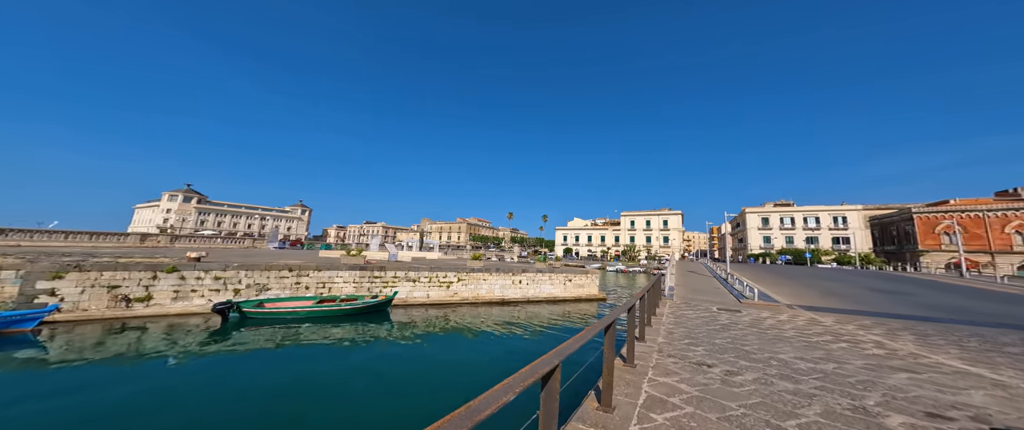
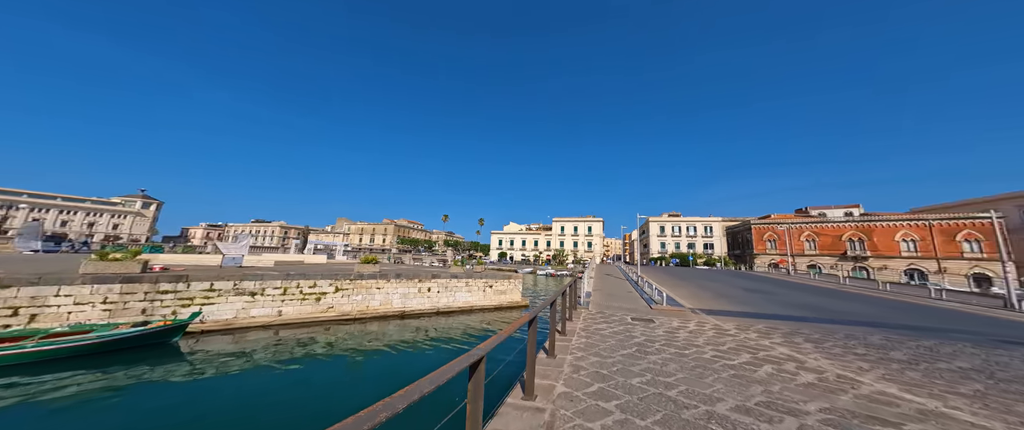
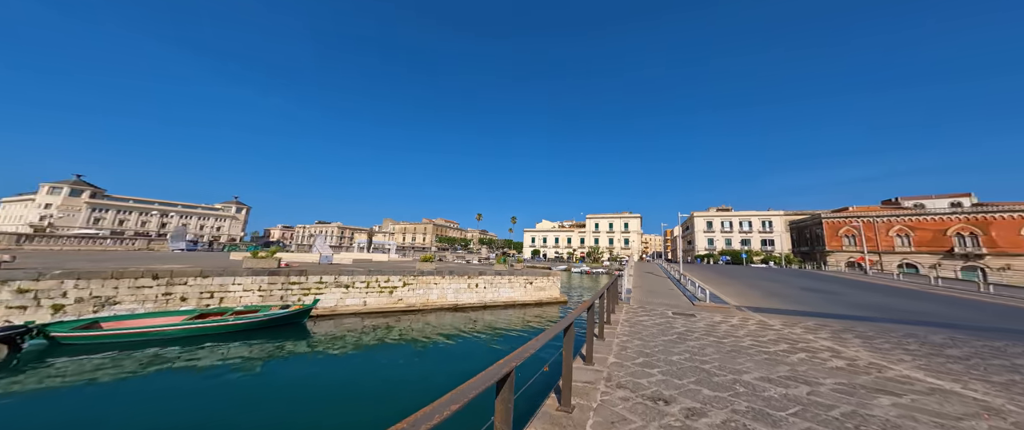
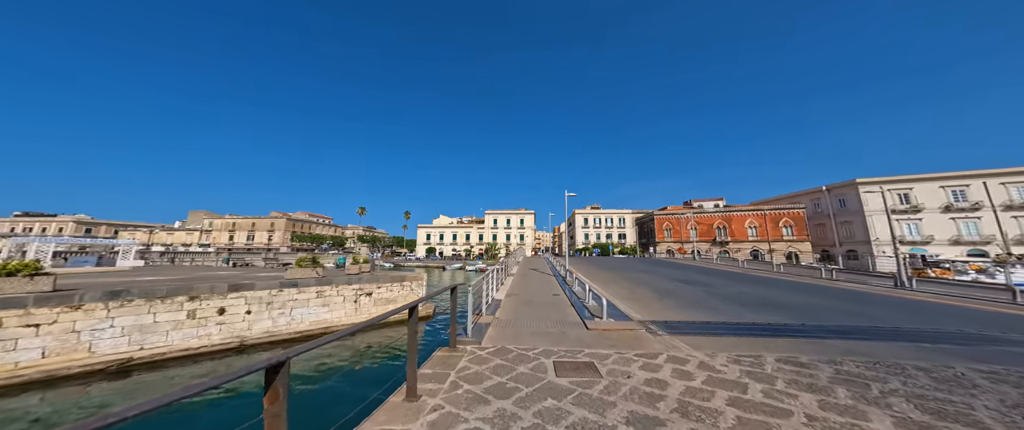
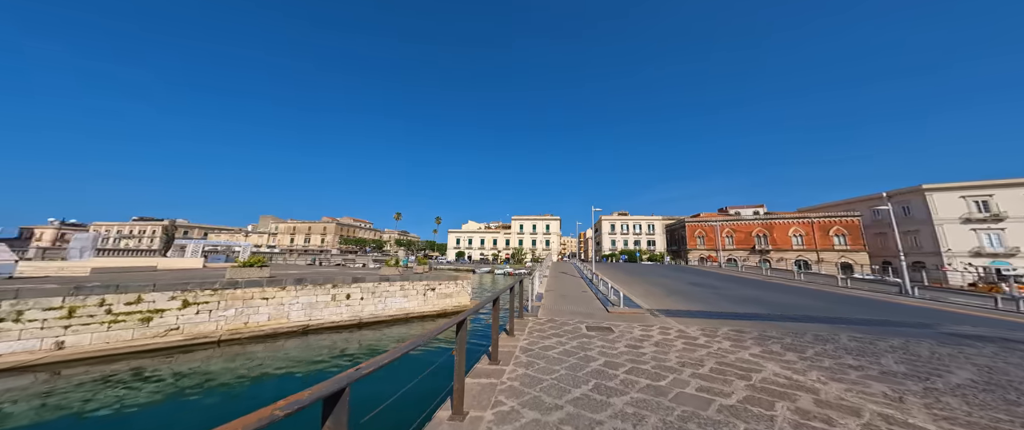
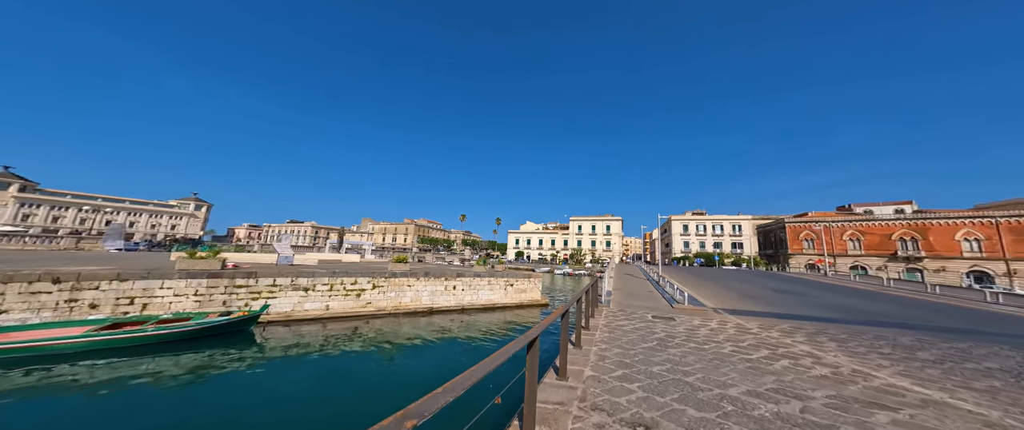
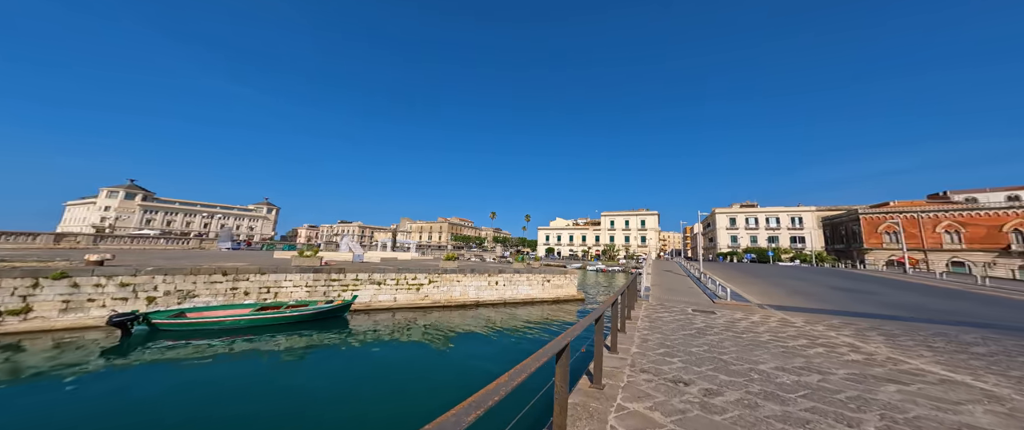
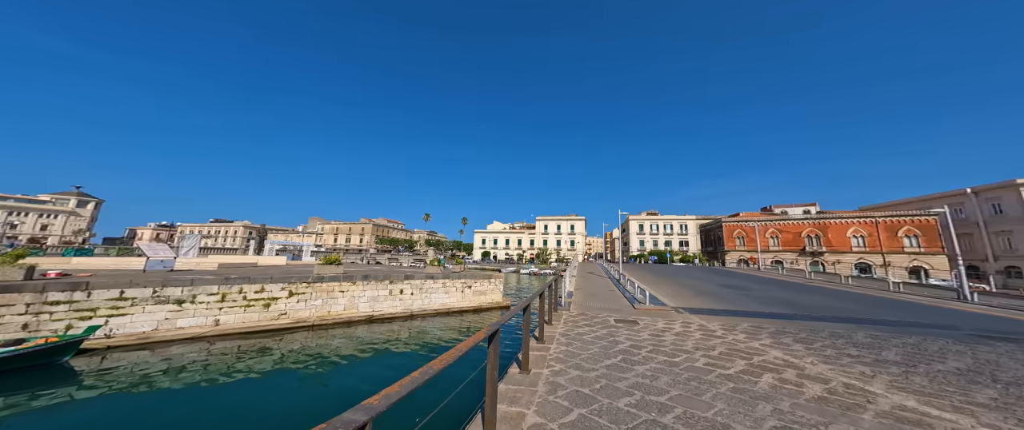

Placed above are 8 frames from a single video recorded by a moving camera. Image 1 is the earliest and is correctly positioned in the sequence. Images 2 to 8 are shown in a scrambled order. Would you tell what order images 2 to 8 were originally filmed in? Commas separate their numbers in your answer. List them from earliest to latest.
7, 3, 6, 2, 8, 5, 4
